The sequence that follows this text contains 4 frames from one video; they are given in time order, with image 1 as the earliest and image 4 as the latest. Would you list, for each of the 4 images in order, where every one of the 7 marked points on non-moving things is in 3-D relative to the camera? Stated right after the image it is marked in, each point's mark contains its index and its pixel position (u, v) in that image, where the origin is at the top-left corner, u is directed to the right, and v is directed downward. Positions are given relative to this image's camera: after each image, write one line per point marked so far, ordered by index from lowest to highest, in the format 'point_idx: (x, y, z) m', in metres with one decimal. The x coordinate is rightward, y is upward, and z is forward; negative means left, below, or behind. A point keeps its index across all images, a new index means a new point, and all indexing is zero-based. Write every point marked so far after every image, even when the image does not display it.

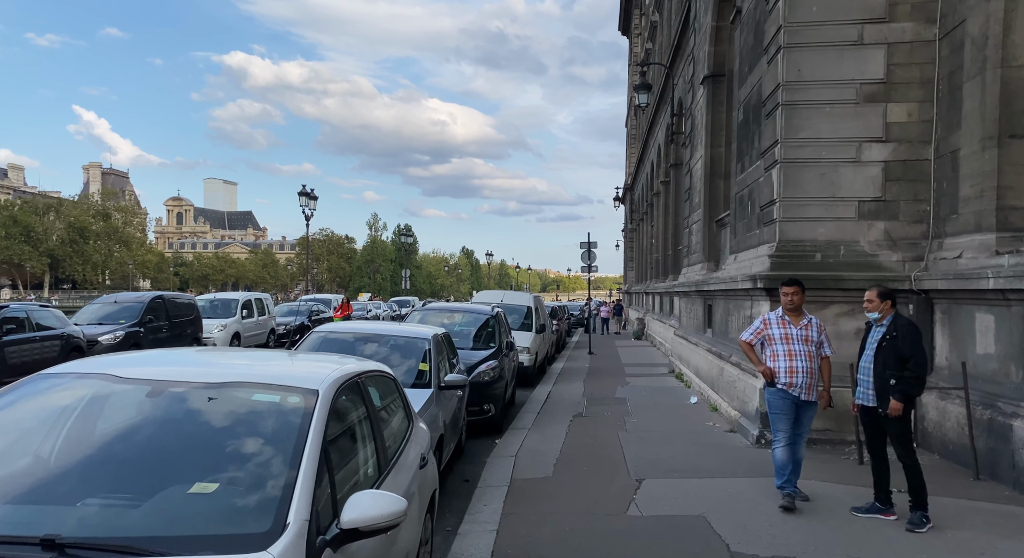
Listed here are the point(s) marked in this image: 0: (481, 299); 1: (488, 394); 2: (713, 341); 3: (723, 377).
0: (-0.8, -0.5, +15.6) m
1: (-0.3, -1.6, +8.4) m
2: (+3.6, -1.1, +10.9) m
3: (+3.2, -1.5, +9.2) m
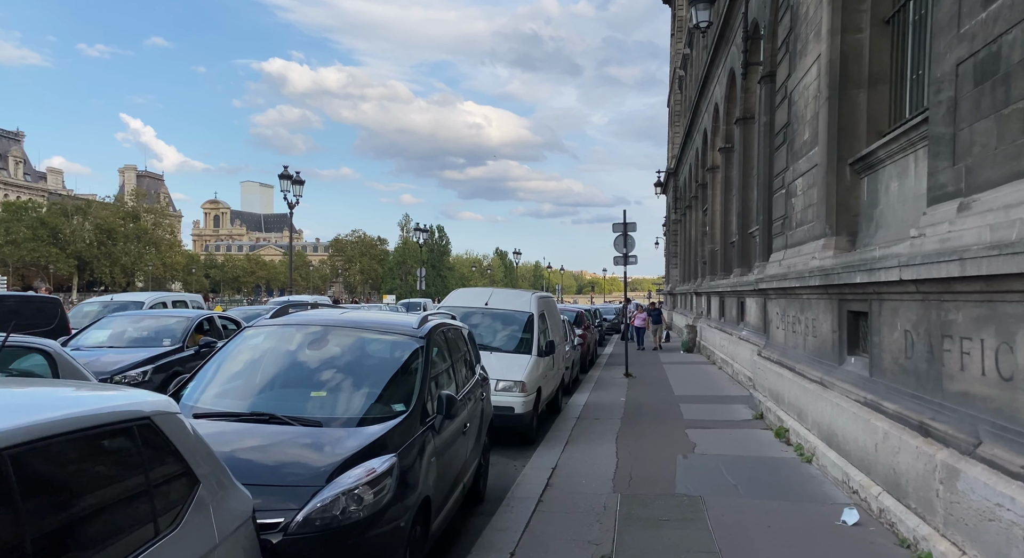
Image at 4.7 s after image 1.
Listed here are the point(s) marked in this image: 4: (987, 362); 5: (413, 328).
0: (-0.9, -0.4, +10.4) m
1: (-0.8, -1.4, +3.1) m
2: (+3.2, -1.0, +5.4) m
3: (+2.7, -1.3, +3.8) m
4: (+2.9, -0.5, +3.7) m
5: (-0.8, -0.4, +5.3) m
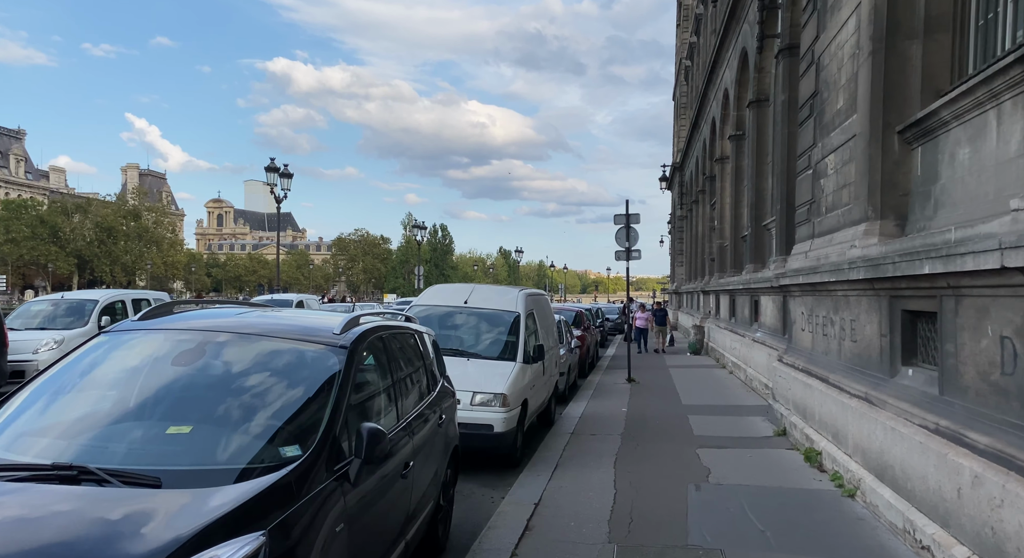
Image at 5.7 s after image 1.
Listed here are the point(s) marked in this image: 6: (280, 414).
0: (-1.1, -0.3, +9.1) m
1: (-1.1, -1.3, +1.9) m
2: (+3.0, -0.9, +4.2) m
3: (+2.5, -1.2, +2.5) m
4: (+2.6, -0.4, +2.5) m
5: (-1.0, -0.3, +4.1) m
6: (-1.2, -0.7, +3.5) m
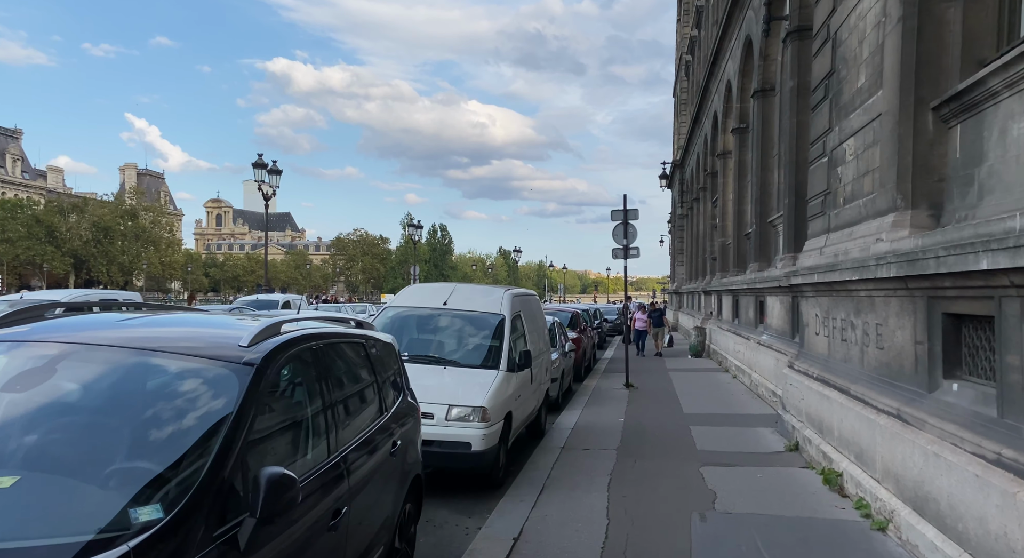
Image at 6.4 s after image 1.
0: (-1.3, -0.3, +8.3) m
1: (-1.3, -1.3, +1.1) m
2: (+2.8, -0.9, +3.4) m
3: (+2.3, -1.2, +1.7) m
4: (+2.4, -0.4, +1.7) m
5: (-1.2, -0.3, +3.3) m
6: (-1.4, -0.7, +2.7) m
